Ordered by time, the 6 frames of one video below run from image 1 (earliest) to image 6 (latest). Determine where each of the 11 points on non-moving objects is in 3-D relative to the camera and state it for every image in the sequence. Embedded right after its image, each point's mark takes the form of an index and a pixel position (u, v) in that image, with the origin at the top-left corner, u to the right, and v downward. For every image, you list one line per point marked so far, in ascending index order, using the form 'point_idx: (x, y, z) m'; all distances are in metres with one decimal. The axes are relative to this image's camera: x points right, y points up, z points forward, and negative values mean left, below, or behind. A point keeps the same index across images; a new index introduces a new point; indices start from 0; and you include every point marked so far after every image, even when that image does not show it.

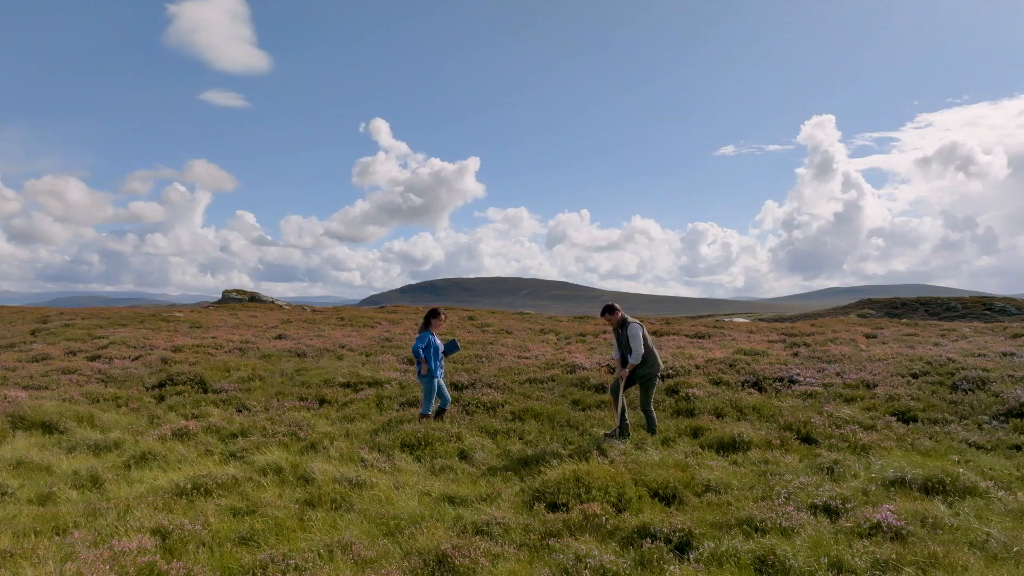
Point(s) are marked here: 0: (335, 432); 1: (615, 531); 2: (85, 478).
0: (-3.9, -3.2, +12.0) m
1: (+1.0, -2.3, +5.2) m
2: (-5.8, -2.6, +7.4) m
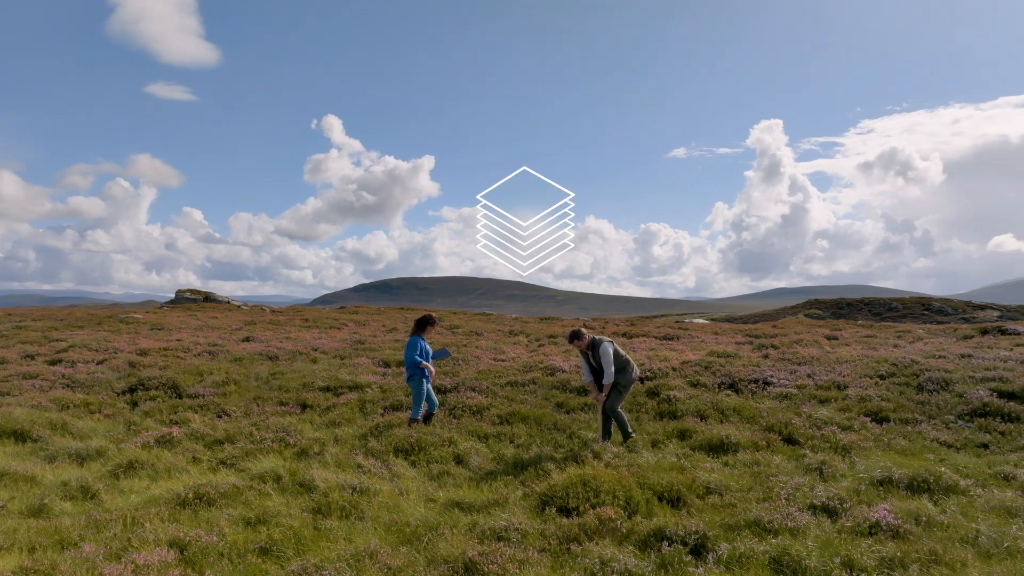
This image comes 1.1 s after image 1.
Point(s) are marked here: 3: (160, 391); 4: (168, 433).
0: (-4.1, -3.2, +11.9) m
1: (+1.1, -2.4, +5.3) m
2: (-5.7, -2.6, +7.2) m
3: (-12.9, -3.8, +20.0) m
4: (-7.5, -3.2, +11.9) m
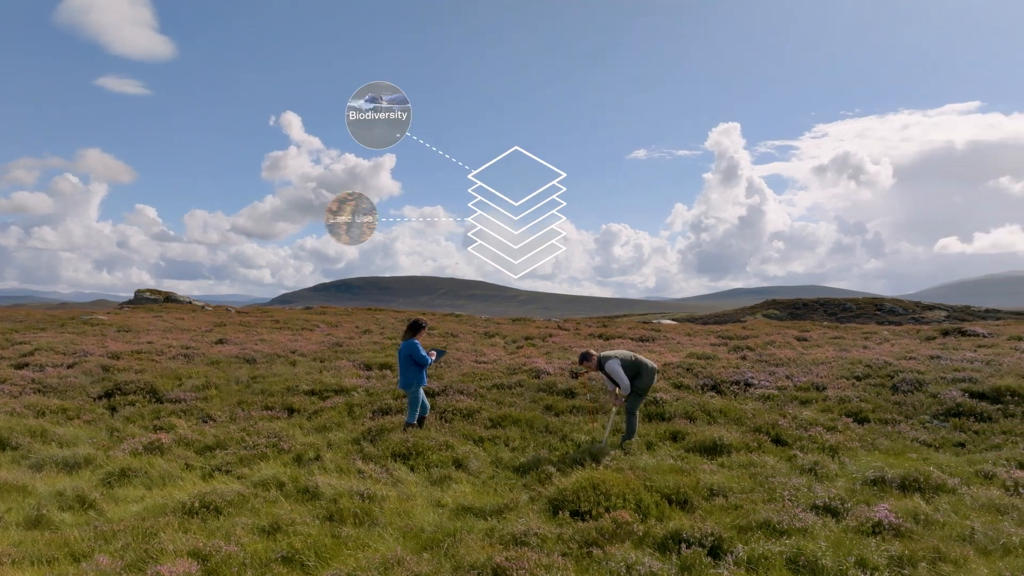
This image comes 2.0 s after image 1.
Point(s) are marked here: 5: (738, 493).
0: (-4.2, -3.3, +11.7) m
1: (+1.3, -2.4, +5.4) m
2: (-5.6, -2.7, +6.9) m
3: (-13.4, -3.9, +19.5) m
4: (-7.5, -3.2, +11.6) m
5: (+3.0, -2.7, +7.3) m
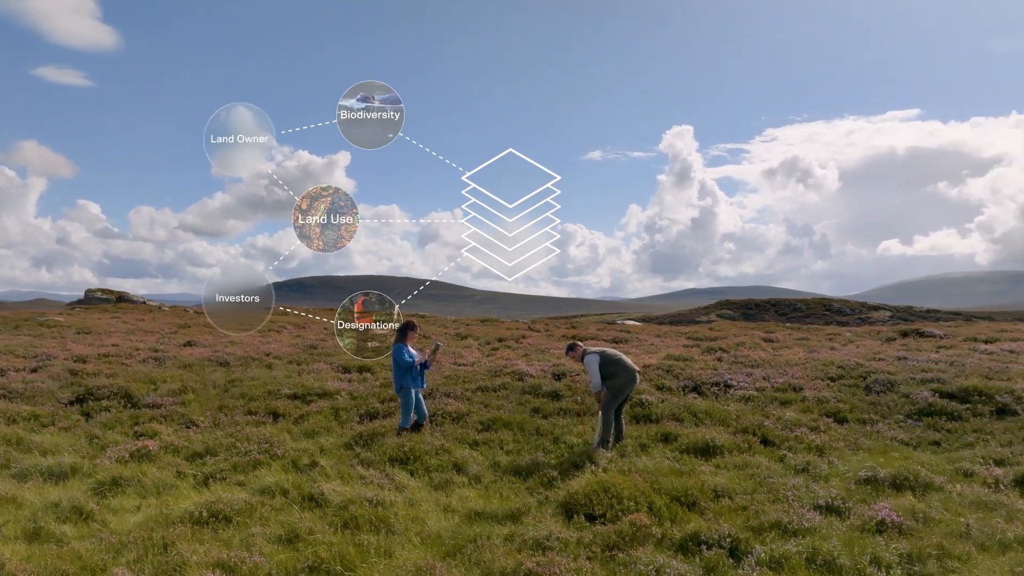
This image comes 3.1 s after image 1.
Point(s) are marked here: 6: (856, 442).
0: (-4.3, -3.4, +11.5) m
1: (+1.5, -2.5, +5.4) m
2: (-5.4, -2.7, +6.7) m
3: (-13.8, -3.9, +18.9) m
4: (-7.6, -3.3, +11.2) m
5: (+3.1, -2.8, +7.4) m
6: (+8.1, -3.6, +12.9) m
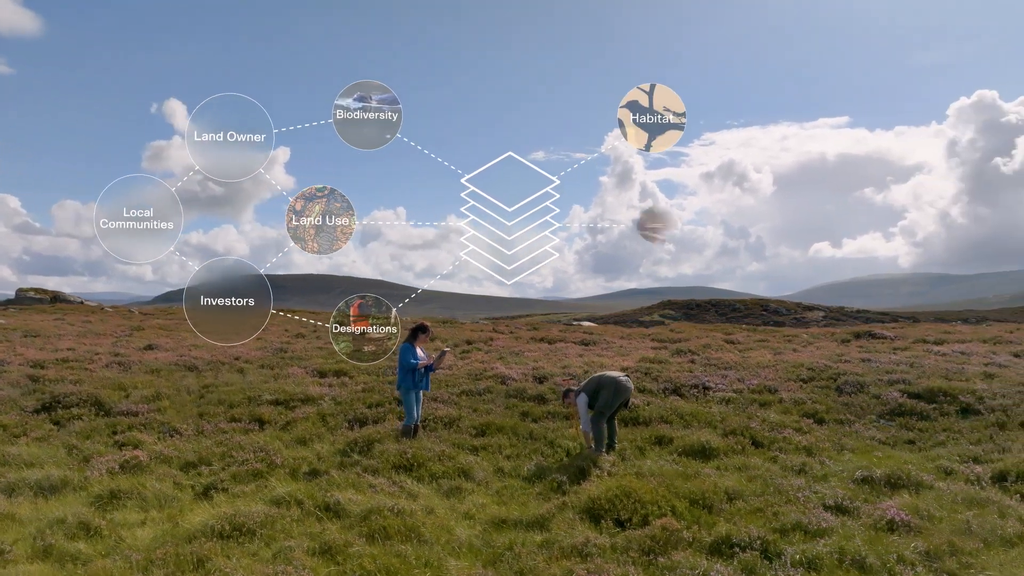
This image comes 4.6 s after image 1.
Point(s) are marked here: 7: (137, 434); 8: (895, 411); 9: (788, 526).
0: (-4.3, -3.5, +11.3) m
1: (+1.9, -2.6, +5.6) m
2: (-5.1, -2.8, +6.4) m
3: (-14.2, -4.0, +18.1) m
4: (-7.6, -3.4, +10.8) m
5: (+3.4, -2.9, +7.7) m
6: (+8.0, -3.8, +13.4) m
7: (-9.5, -3.7, +13.9) m
8: (+13.0, -4.2, +18.5) m
9: (+3.1, -2.7, +6.1) m
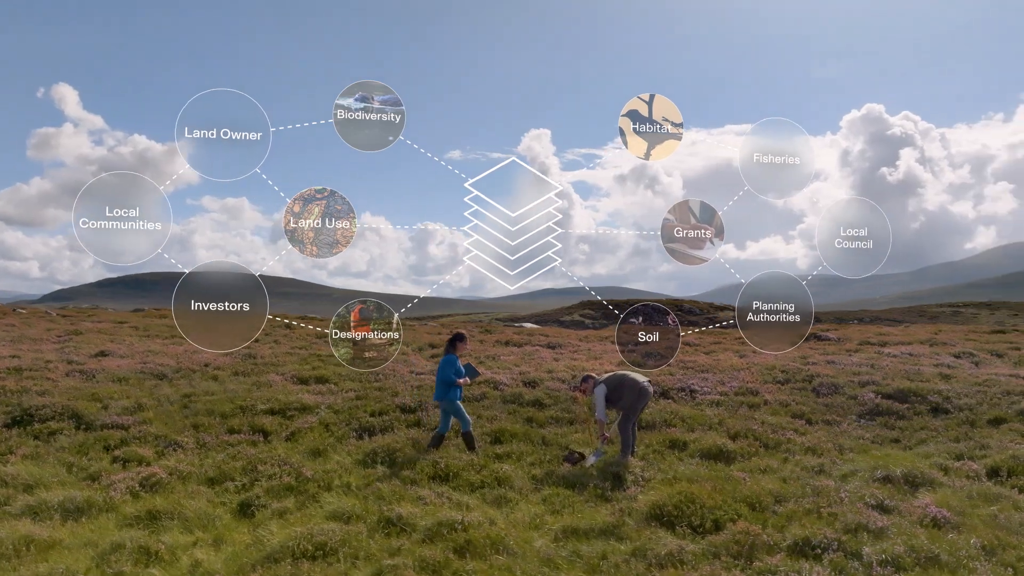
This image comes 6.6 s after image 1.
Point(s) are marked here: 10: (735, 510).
0: (-3.7, -3.7, +11.1) m
1: (+2.9, -2.8, +5.9) m
2: (-4.2, -3.0, +6.2) m
3: (-14.1, -4.2, +17.1) m
4: (-7.0, -3.5, +10.4) m
5: (+4.2, -3.1, +8.0) m
6: (+8.4, -4.0, +14.1) m
7: (-9.1, -3.9, +13.3) m
8: (+13.0, -4.4, +19.6) m
9: (+4.0, -2.8, +6.5) m
10: (+2.9, -2.9, +7.0) m
